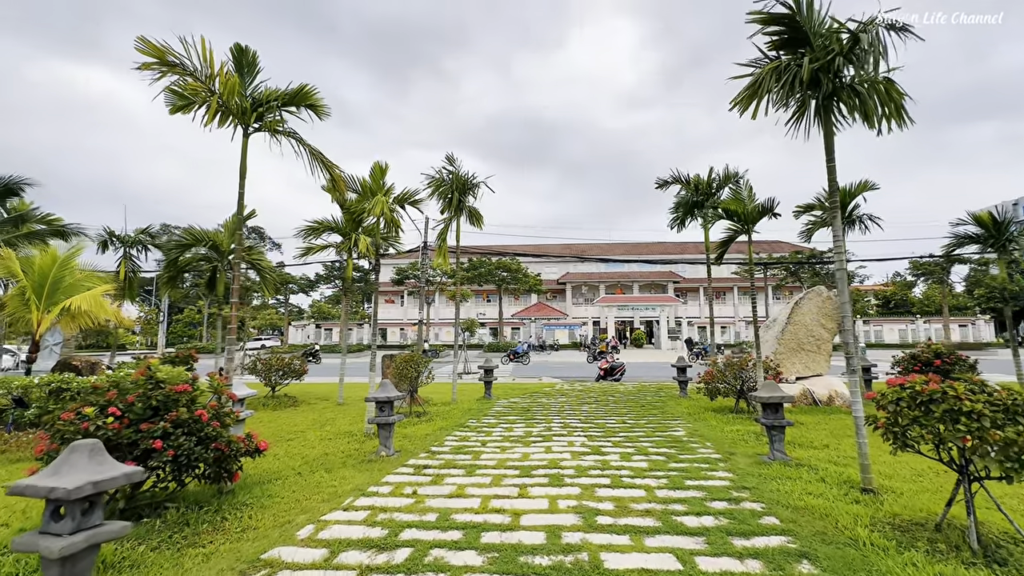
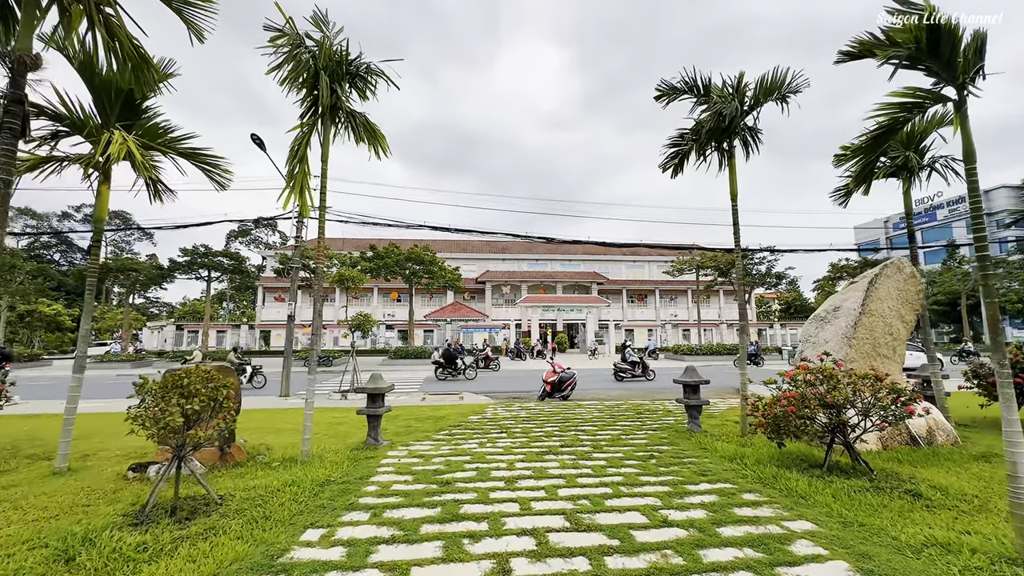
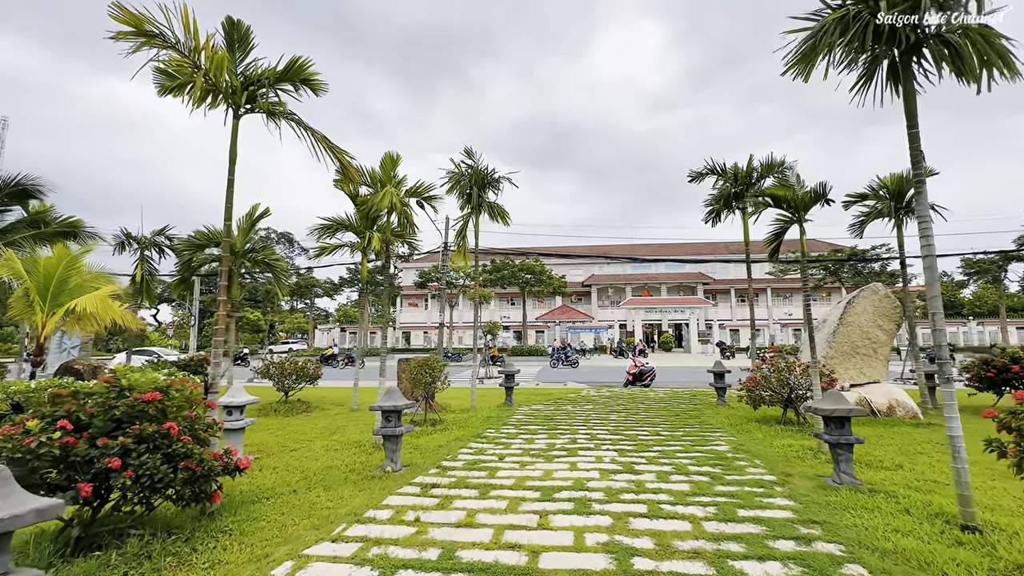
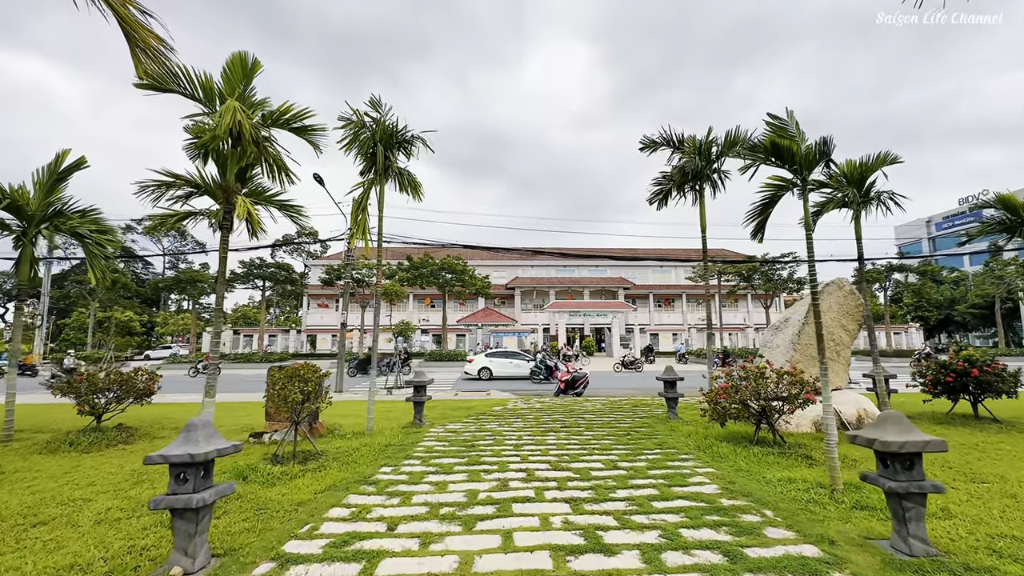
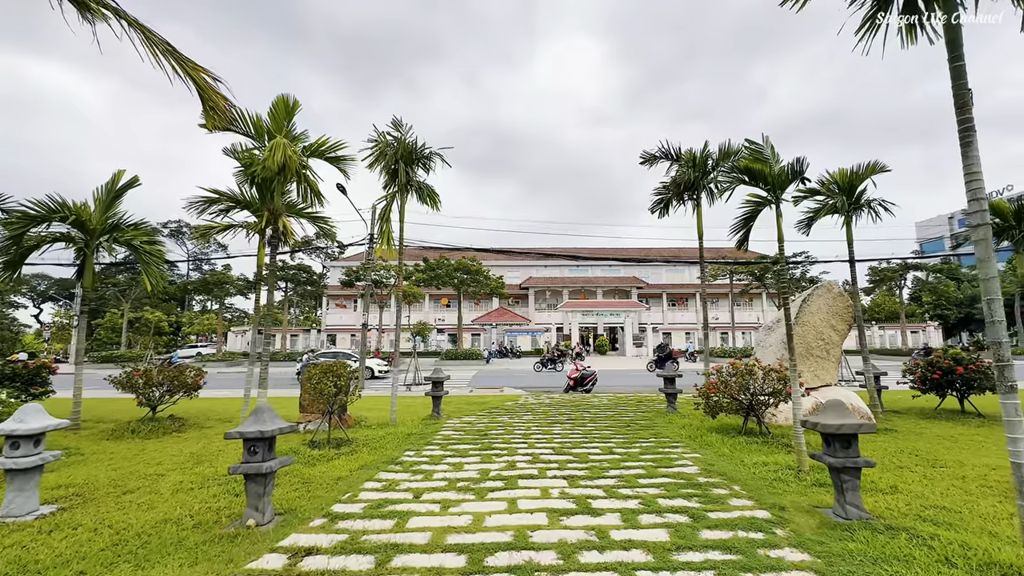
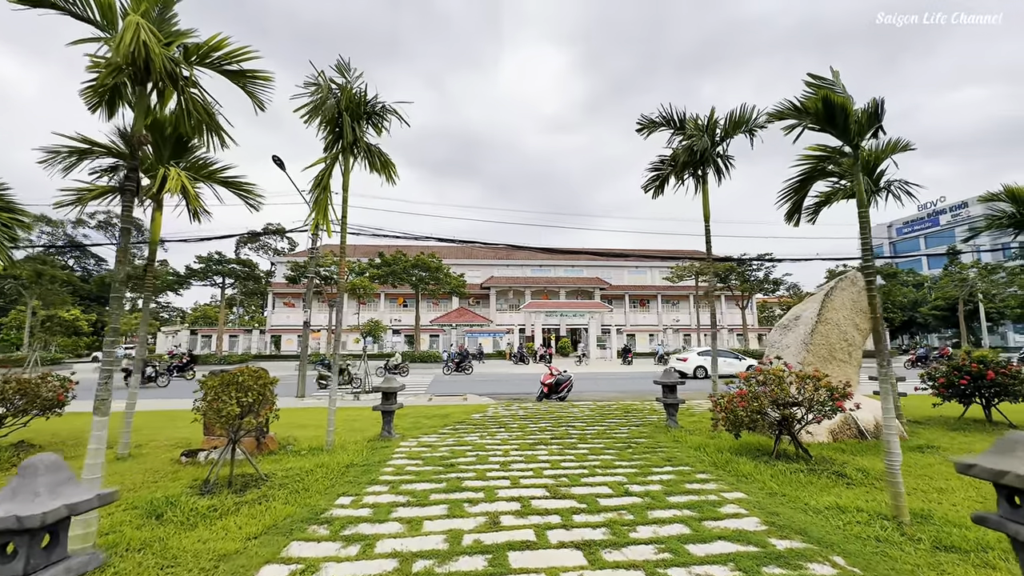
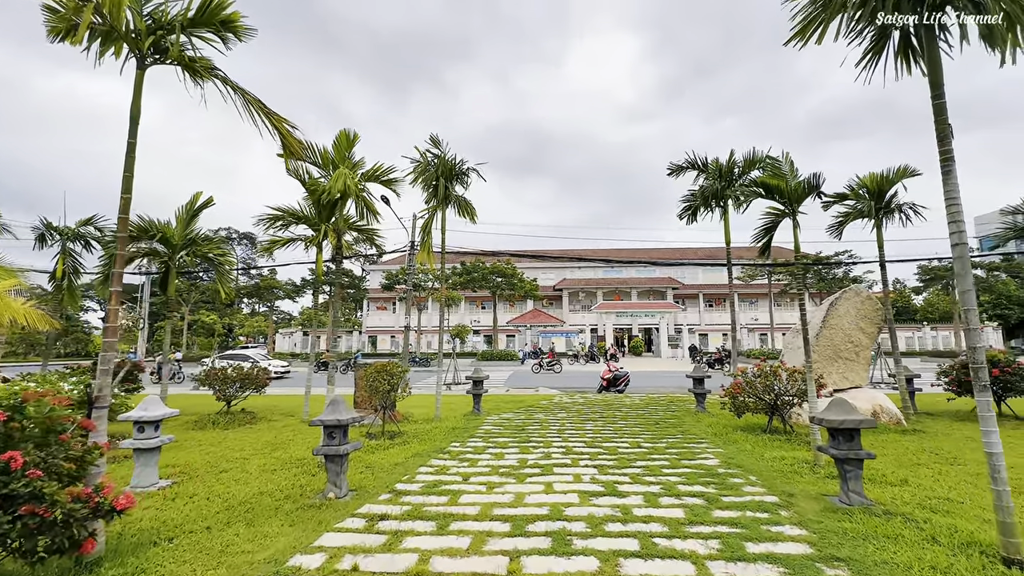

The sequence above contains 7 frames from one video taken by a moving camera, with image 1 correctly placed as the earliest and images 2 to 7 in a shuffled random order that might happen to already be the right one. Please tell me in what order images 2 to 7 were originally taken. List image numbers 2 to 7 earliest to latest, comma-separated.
3, 7, 5, 4, 6, 2
